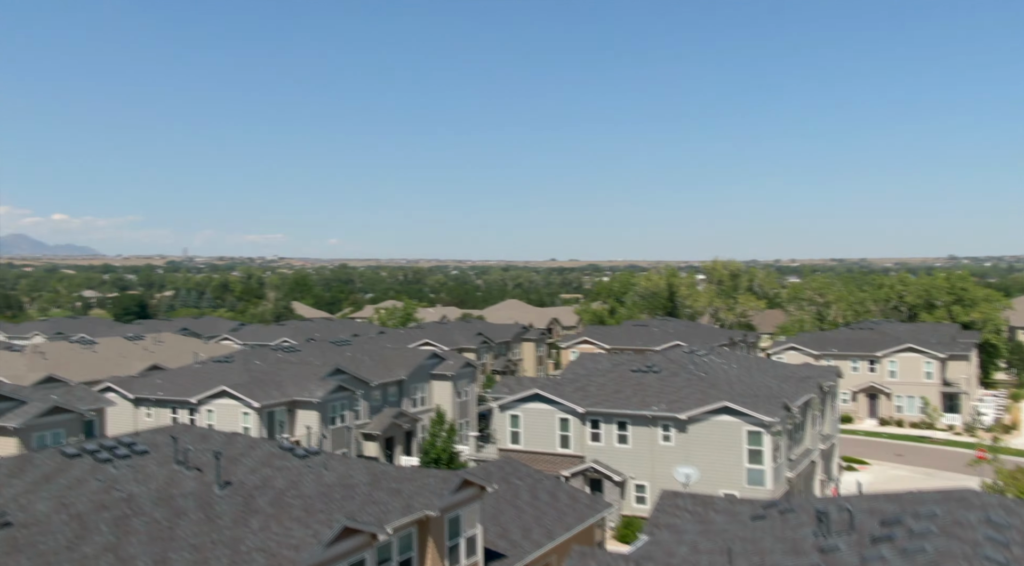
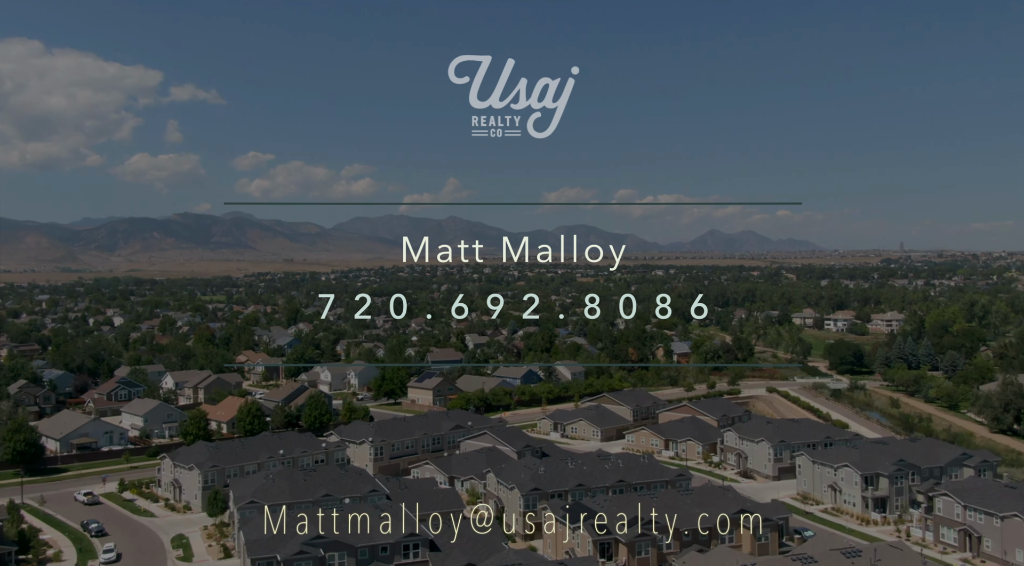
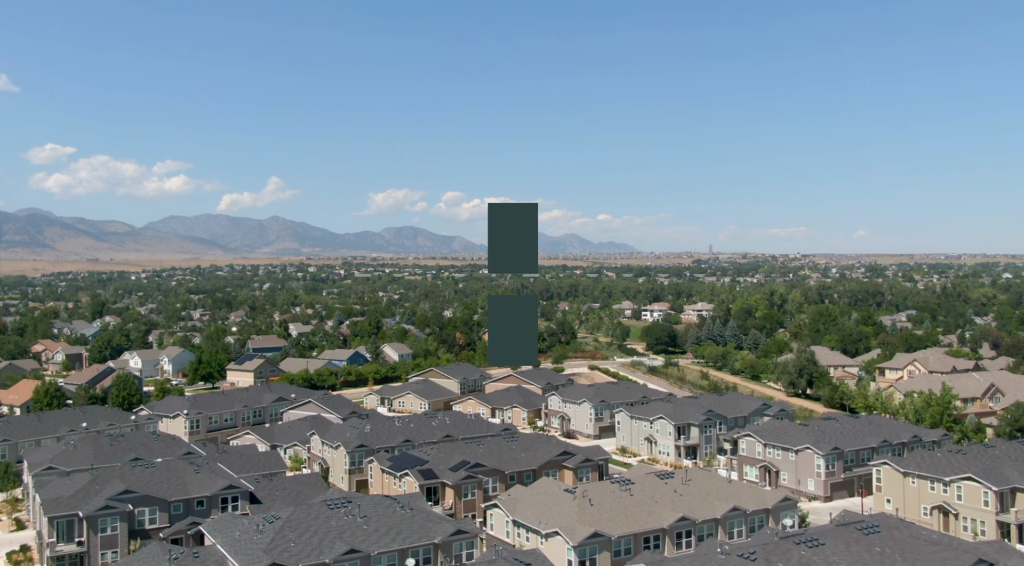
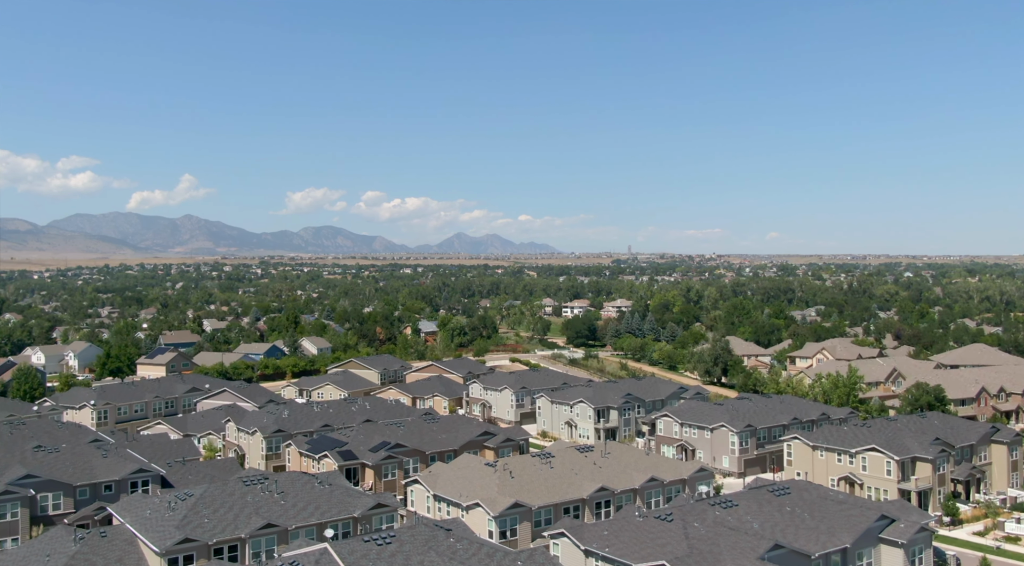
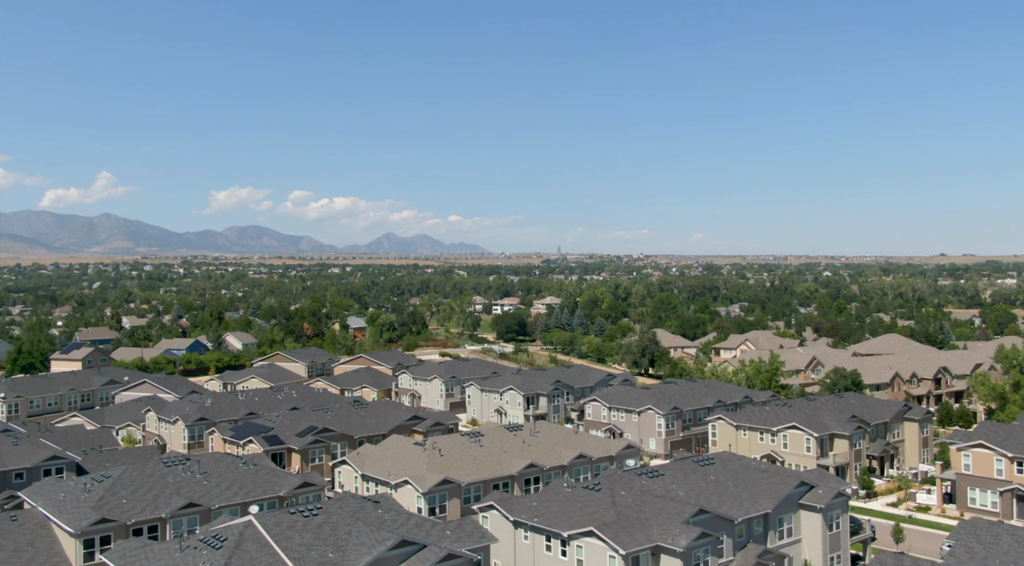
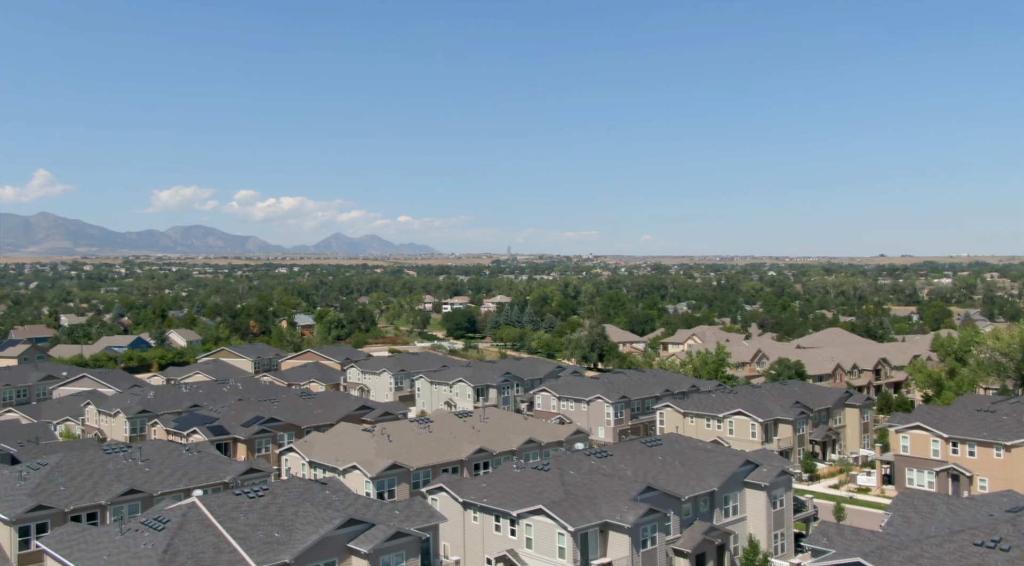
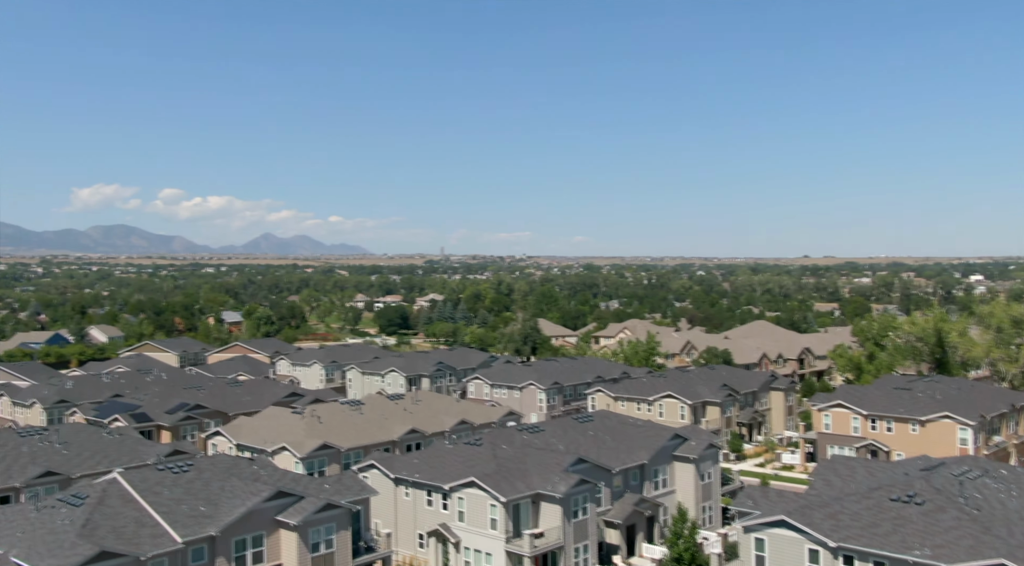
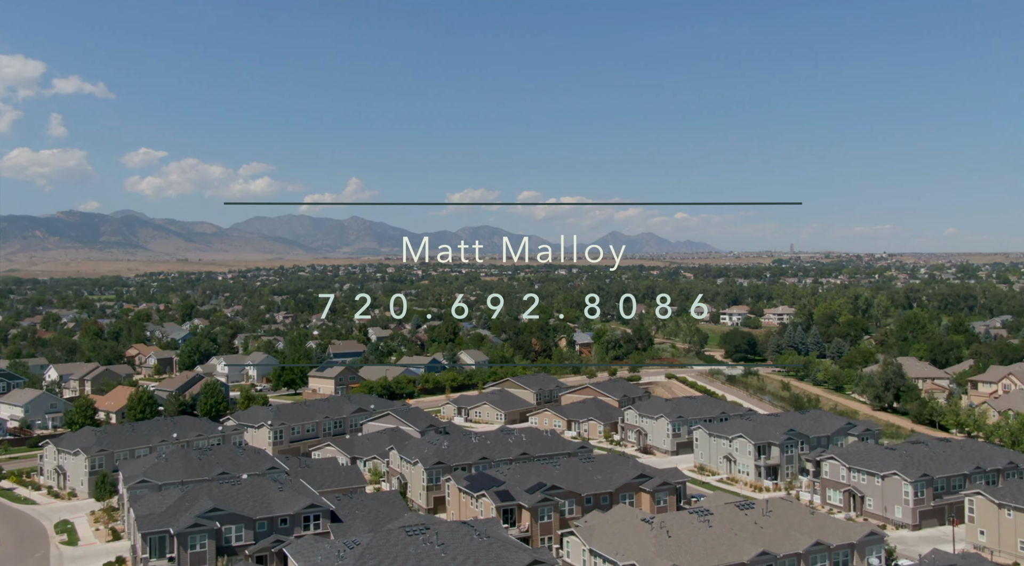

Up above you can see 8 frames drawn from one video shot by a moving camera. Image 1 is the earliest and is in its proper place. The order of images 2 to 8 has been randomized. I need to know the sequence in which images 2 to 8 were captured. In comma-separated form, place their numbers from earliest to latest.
7, 6, 5, 4, 3, 8, 2
